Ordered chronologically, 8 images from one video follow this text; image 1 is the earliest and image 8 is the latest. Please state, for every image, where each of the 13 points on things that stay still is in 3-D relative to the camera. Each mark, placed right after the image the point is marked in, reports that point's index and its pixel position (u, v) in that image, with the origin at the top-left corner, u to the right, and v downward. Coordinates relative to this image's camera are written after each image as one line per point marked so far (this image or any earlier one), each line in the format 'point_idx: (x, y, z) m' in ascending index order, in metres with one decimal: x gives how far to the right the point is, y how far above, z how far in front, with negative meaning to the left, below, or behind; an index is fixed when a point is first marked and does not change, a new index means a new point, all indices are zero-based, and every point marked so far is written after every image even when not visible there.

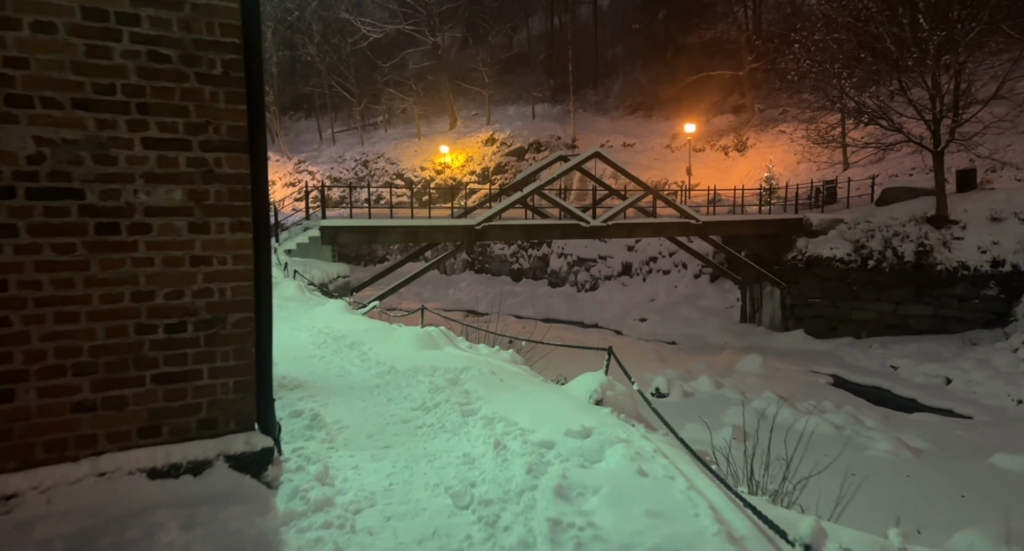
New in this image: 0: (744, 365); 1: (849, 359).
0: (+5.4, -2.1, +16.6) m
1: (+8.4, -2.1, +17.6) m
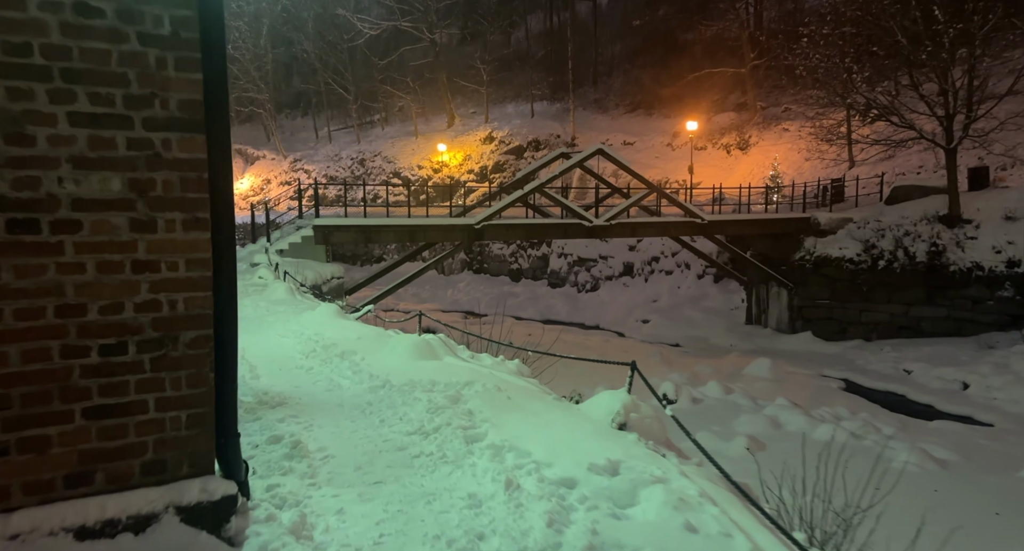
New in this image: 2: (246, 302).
0: (+5.5, -2.1, +16.0) m
1: (+8.4, -2.1, +17.1) m
2: (-4.0, -0.5, +10.3) m
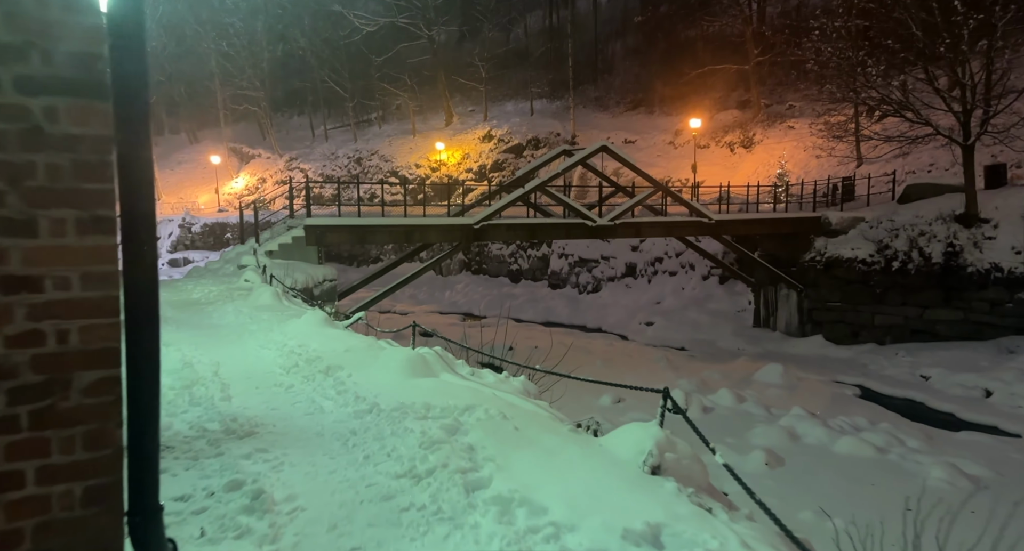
0: (+5.5, -2.2, +15.4) m
1: (+8.4, -2.1, +16.4) m
2: (-3.9, -0.5, +9.7) m
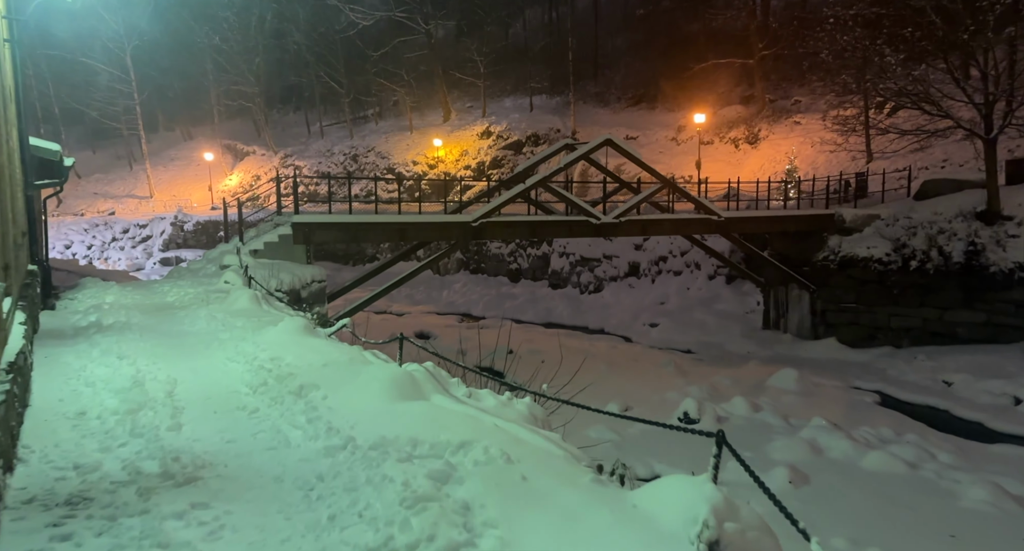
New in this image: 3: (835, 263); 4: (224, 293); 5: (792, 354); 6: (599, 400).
0: (+5.5, -2.2, +14.6) m
1: (+8.4, -2.2, +15.6) m
2: (-3.9, -0.5, +8.8) m
3: (+8.3, +0.3, +18.0) m
4: (-4.3, -0.3, +10.4) m
5: (+7.2, -2.0, +18.0) m
6: (+1.6, -2.4, +13.3) m
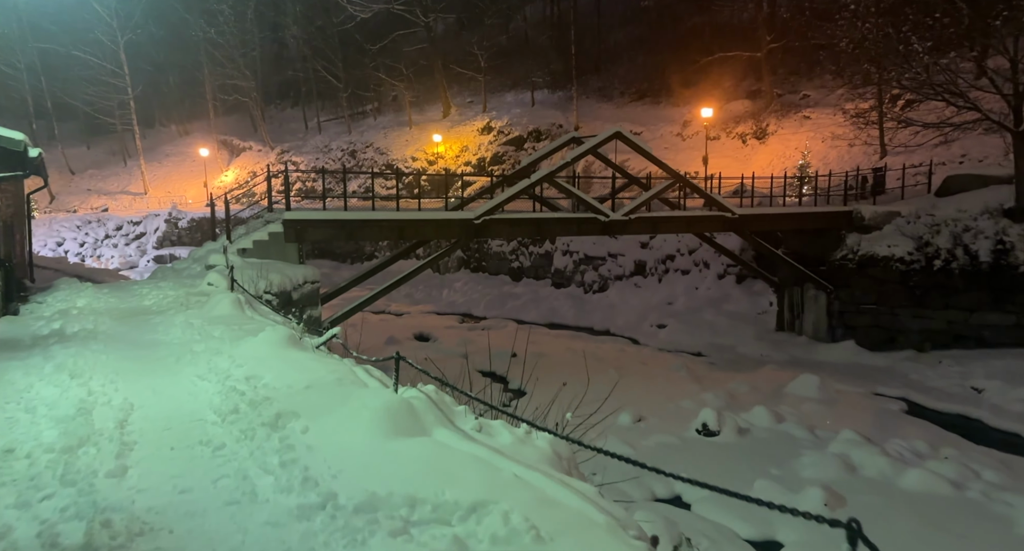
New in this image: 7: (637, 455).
0: (+5.6, -2.2, +13.8) m
1: (+8.5, -2.2, +14.8) m
2: (-3.8, -0.5, +8.0) m
3: (+8.3, +0.3, +17.2) m
4: (-4.2, -0.3, +9.6) m
5: (+7.2, -2.0, +17.2) m
6: (+1.7, -2.4, +12.5) m
7: (+1.8, -2.6, +10.1) m
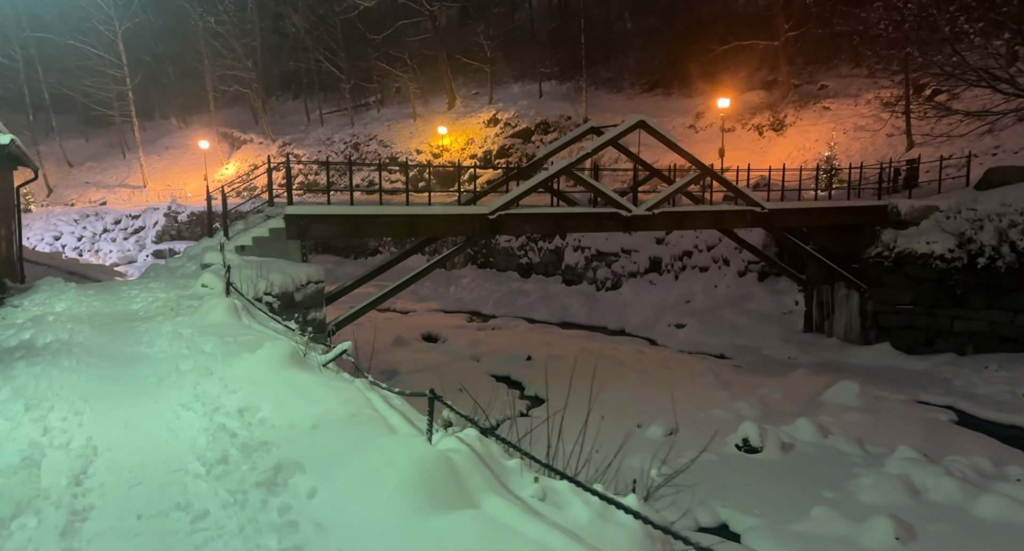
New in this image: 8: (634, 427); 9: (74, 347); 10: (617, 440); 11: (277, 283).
0: (+5.9, -2.2, +12.8) m
1: (+8.9, -2.1, +13.9) m
2: (-3.5, -0.6, +7.1) m
3: (+8.7, +0.3, +16.2) m
4: (-3.9, -0.3, +8.7) m
5: (+7.6, -2.0, +16.3) m
6: (+2.0, -2.4, +11.6) m
7: (+2.1, -2.6, +9.1) m
8: (+1.9, -2.4, +11.0) m
9: (-4.2, -0.7, +6.8) m
10: (+1.5, -2.5, +10.5) m
11: (-3.6, -0.1, +10.7) m
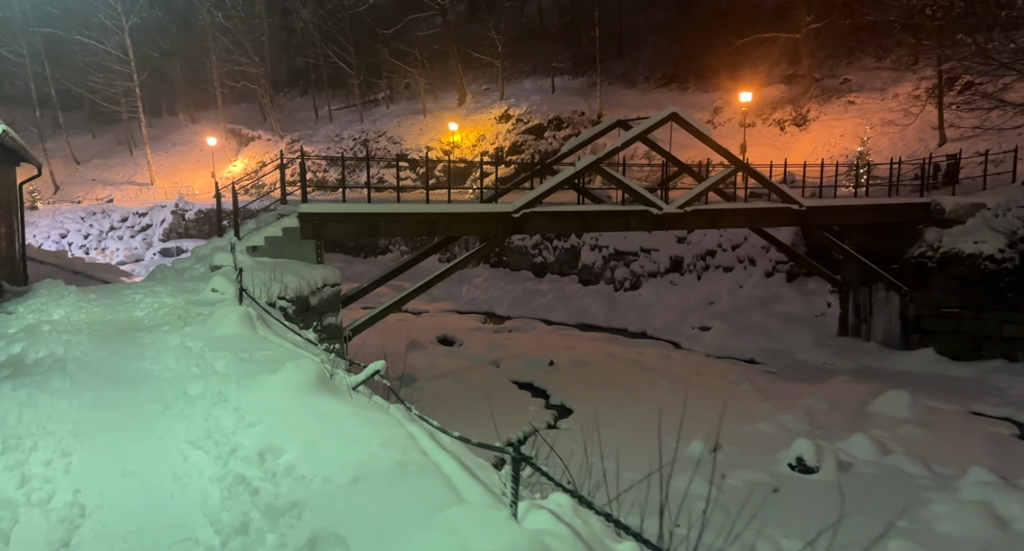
0: (+6.4, -2.2, +12.0) m
1: (+9.3, -2.2, +13.0) m
2: (-3.1, -0.6, +6.3) m
3: (+9.2, +0.3, +15.4) m
4: (-3.4, -0.4, +8.0) m
5: (+8.1, -2.0, +15.5) m
6: (+2.5, -2.4, +10.8) m
7: (+2.5, -2.6, +8.4) m
8: (+2.4, -2.4, +10.2) m
9: (-3.8, -0.7, +6.0) m
10: (+2.0, -2.5, +9.8) m
11: (-3.1, -0.2, +10.0) m
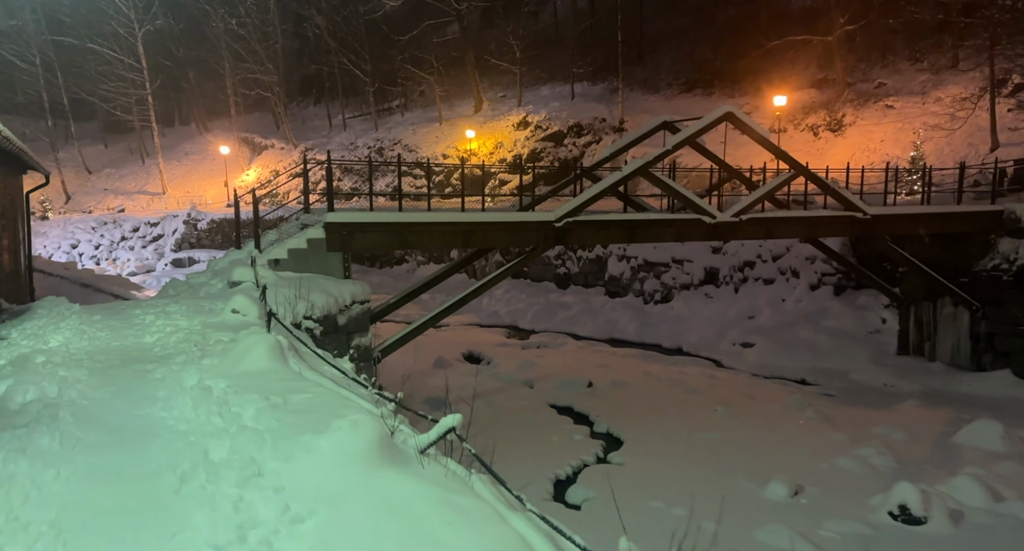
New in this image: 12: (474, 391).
0: (+7.1, -2.5, +10.8) m
1: (+10.1, -2.4, +11.8) m
2: (-2.4, -0.8, +5.3) m
3: (+9.9, 0.0, +14.1) m
4: (-2.8, -0.6, +6.9) m
5: (+8.8, -2.3, +14.2) m
6: (+3.2, -2.6, +9.6) m
7: (+3.2, -2.8, +7.2) m
8: (+3.1, -2.7, +9.0) m
9: (-3.2, -0.9, +4.9) m
10: (+2.7, -2.7, +8.6) m
11: (-2.4, -0.4, +8.9) m
12: (-0.7, -2.3, +14.1) m
